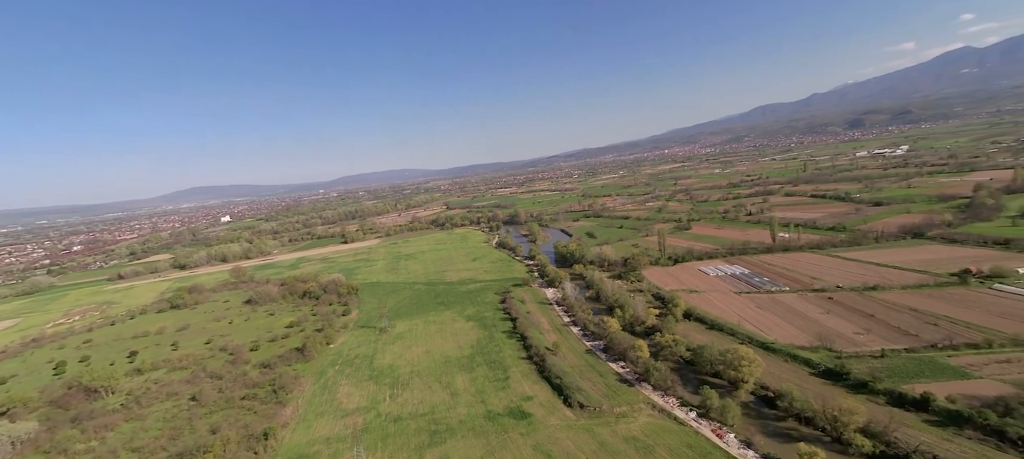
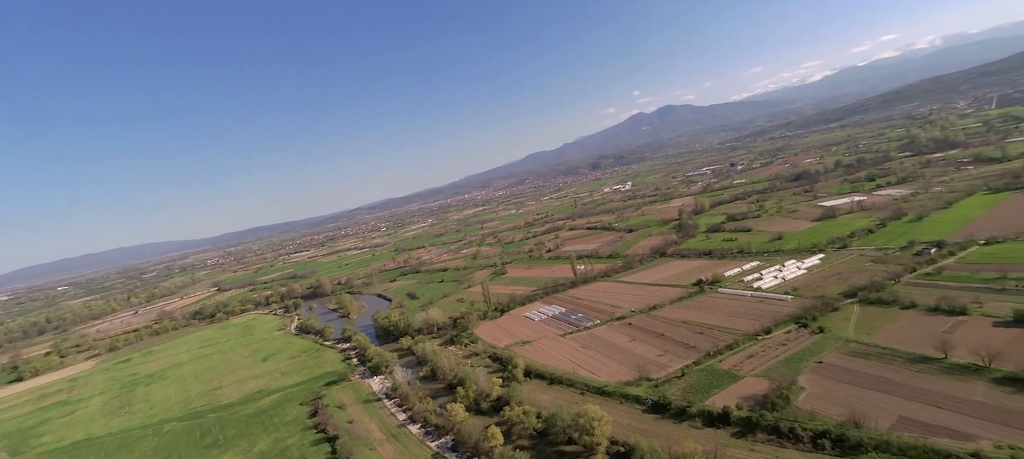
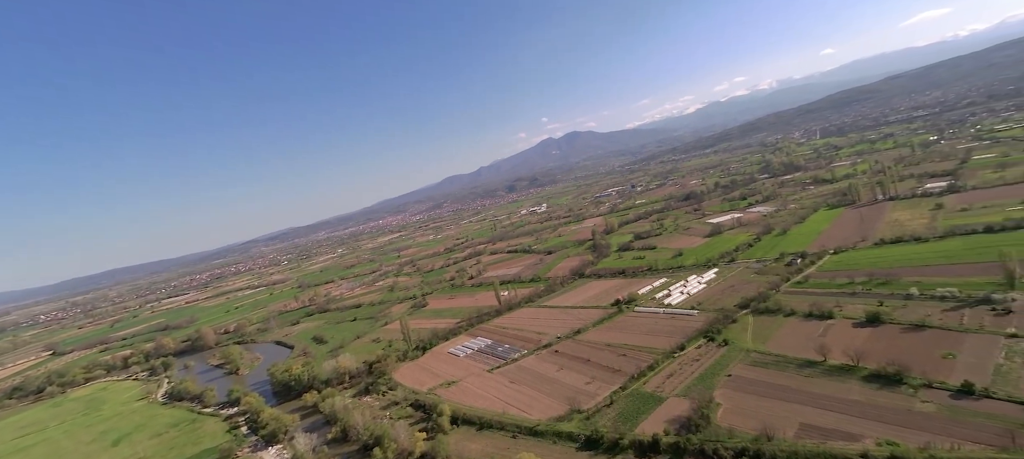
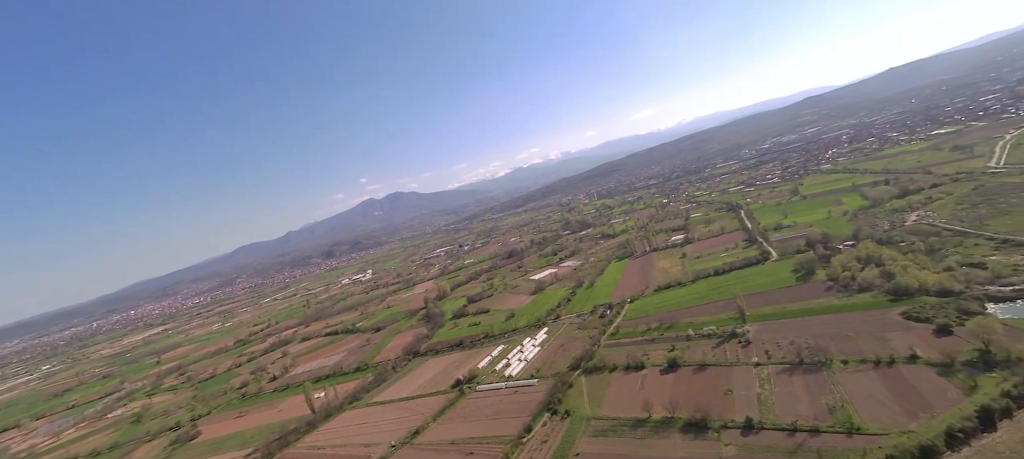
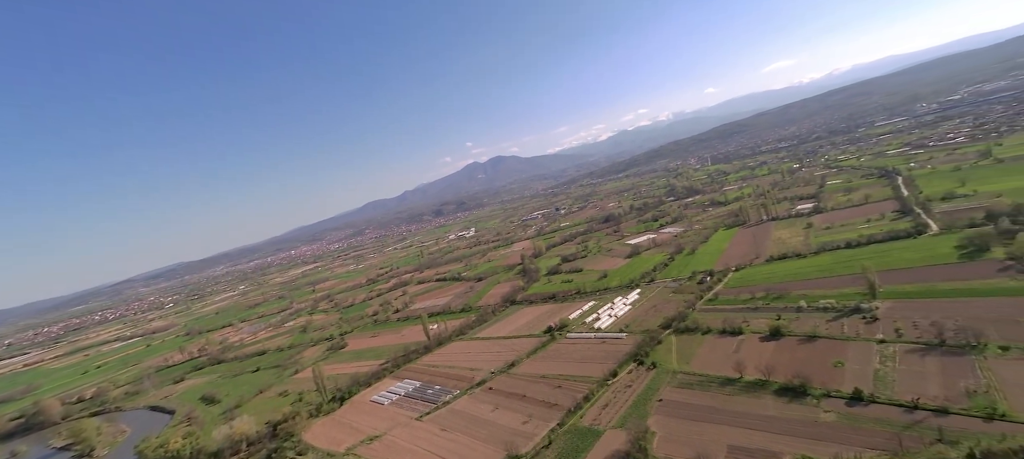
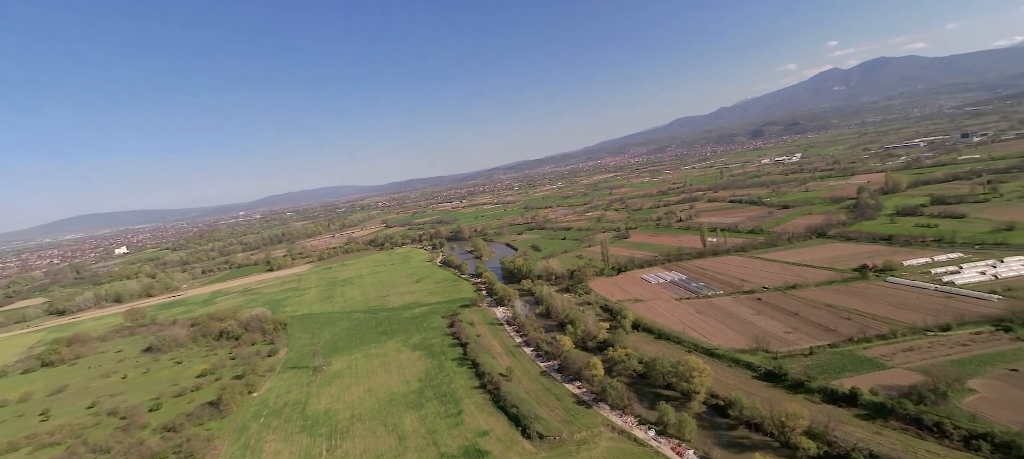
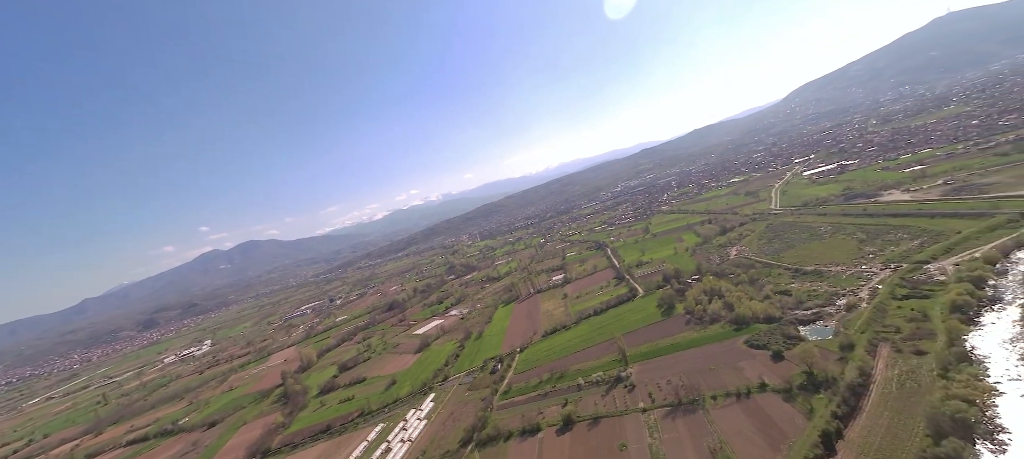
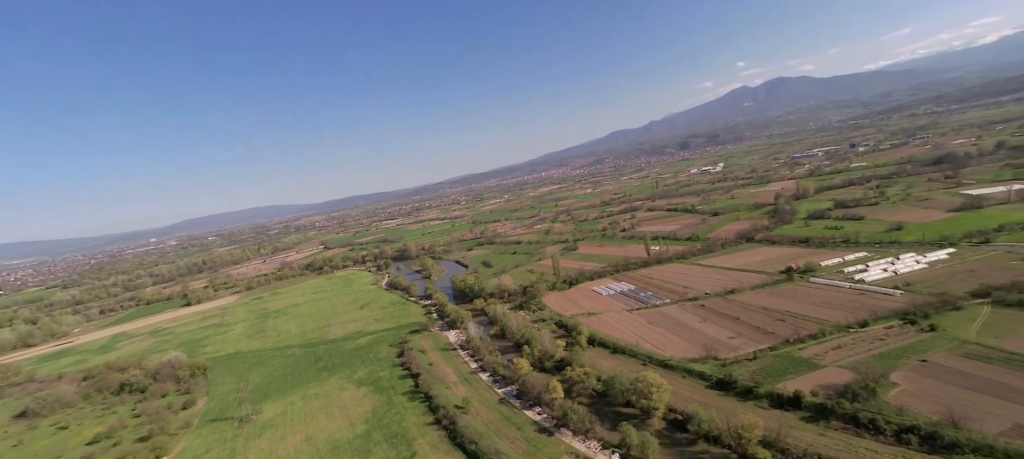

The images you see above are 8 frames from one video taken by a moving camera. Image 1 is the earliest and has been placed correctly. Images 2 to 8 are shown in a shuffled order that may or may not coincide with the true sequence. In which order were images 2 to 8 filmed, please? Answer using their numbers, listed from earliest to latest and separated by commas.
6, 8, 2, 3, 5, 4, 7
